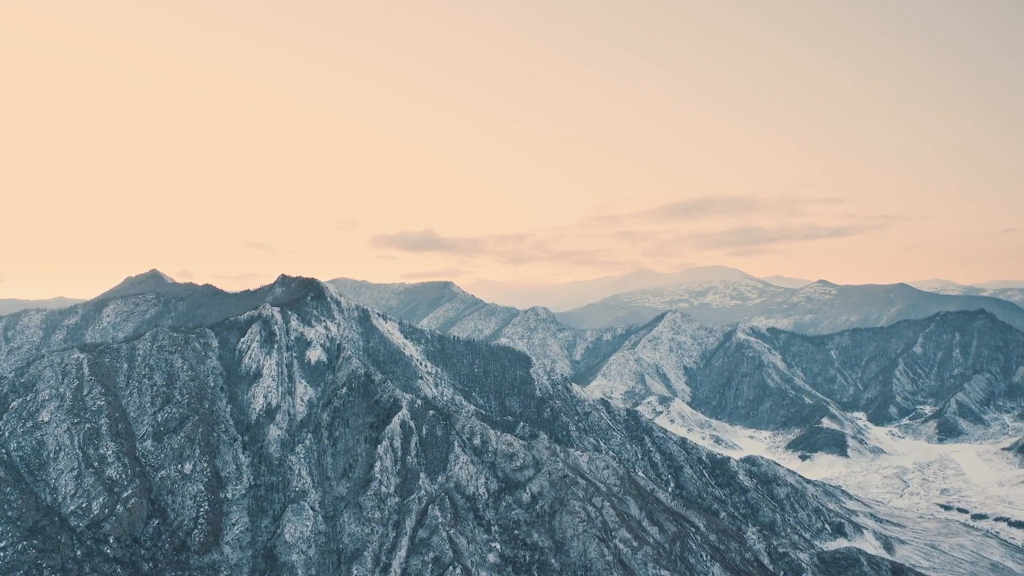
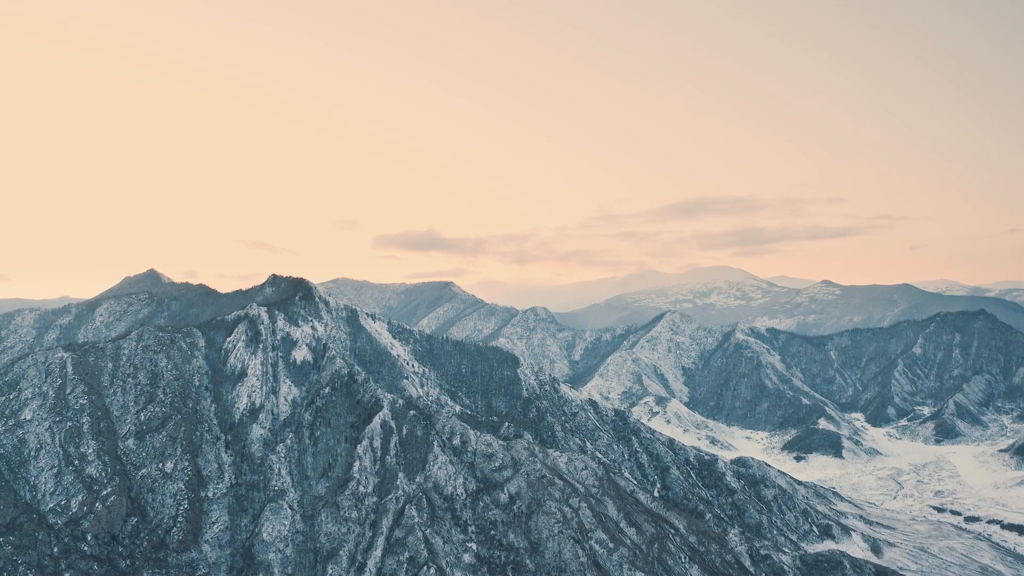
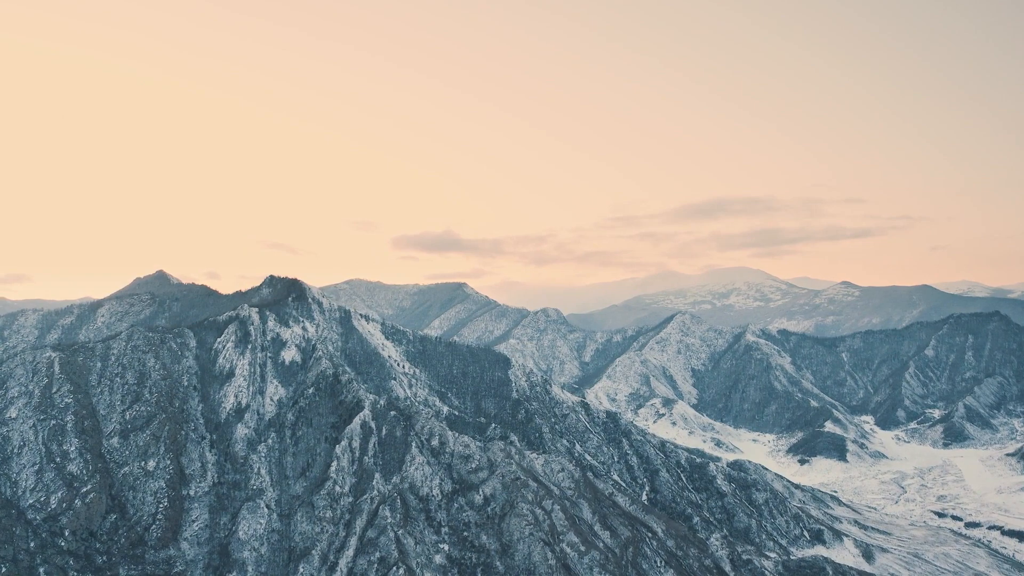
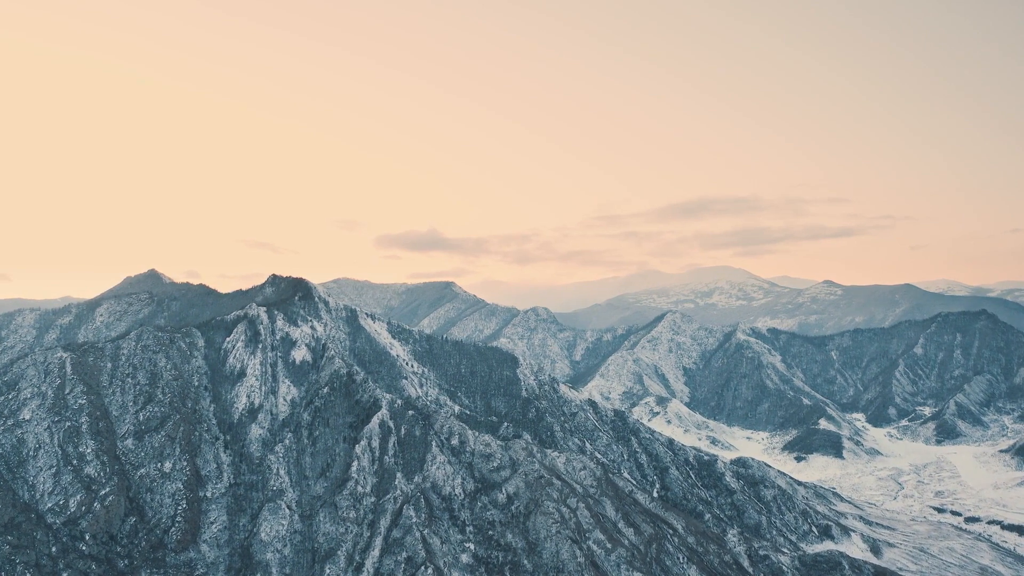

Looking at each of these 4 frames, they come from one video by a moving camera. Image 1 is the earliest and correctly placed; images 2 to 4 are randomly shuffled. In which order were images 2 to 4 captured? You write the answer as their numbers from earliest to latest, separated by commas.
2, 4, 3
